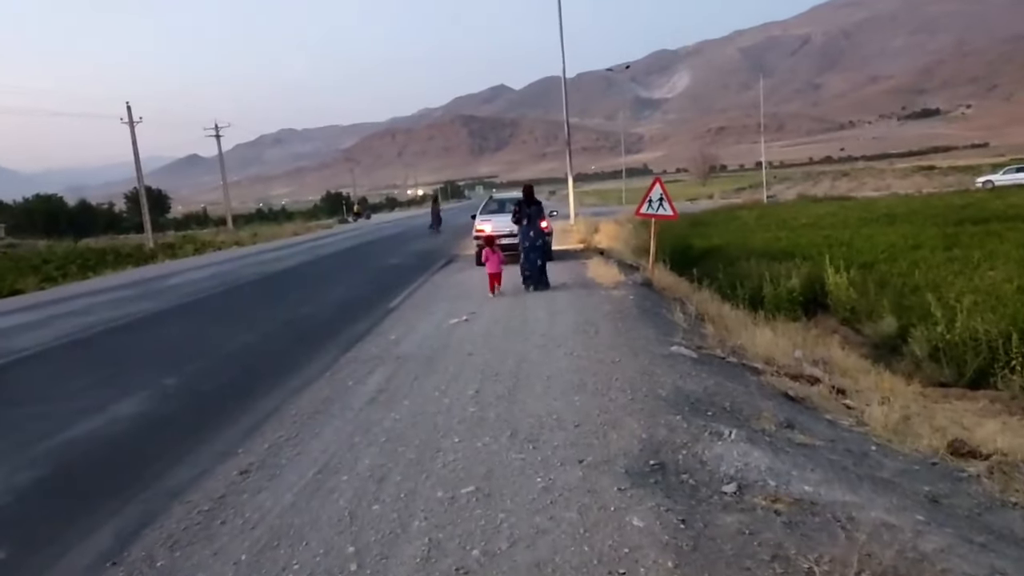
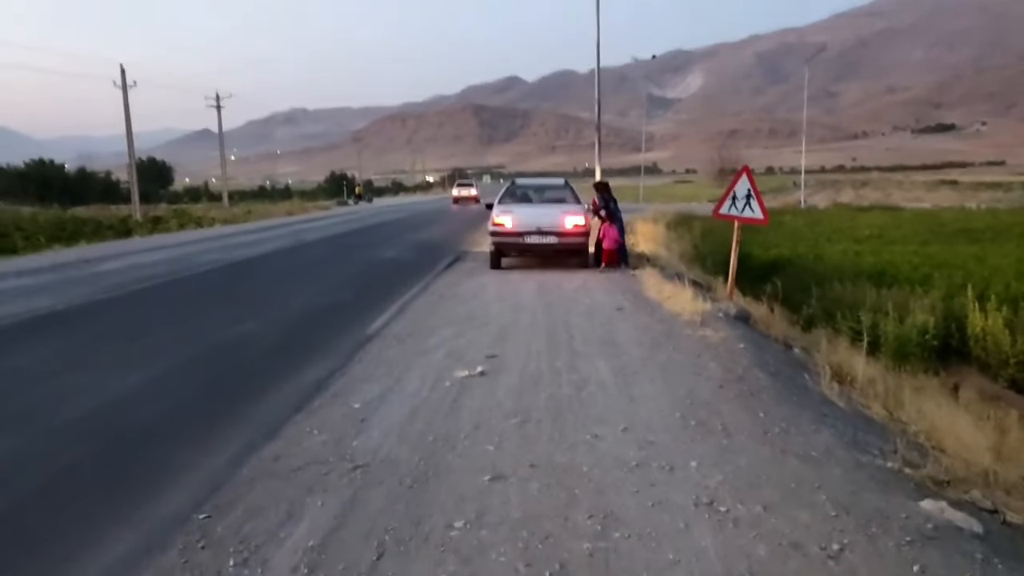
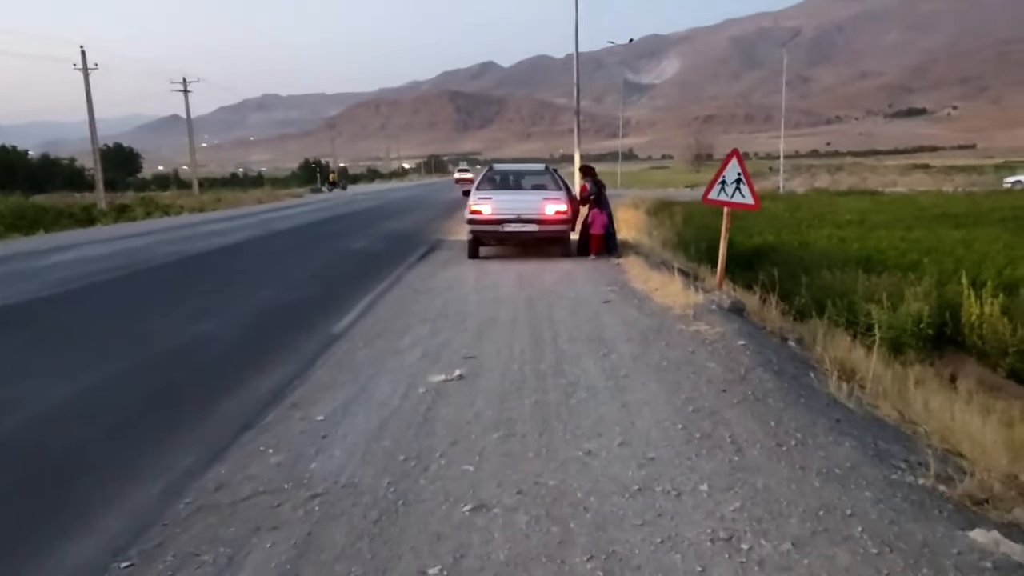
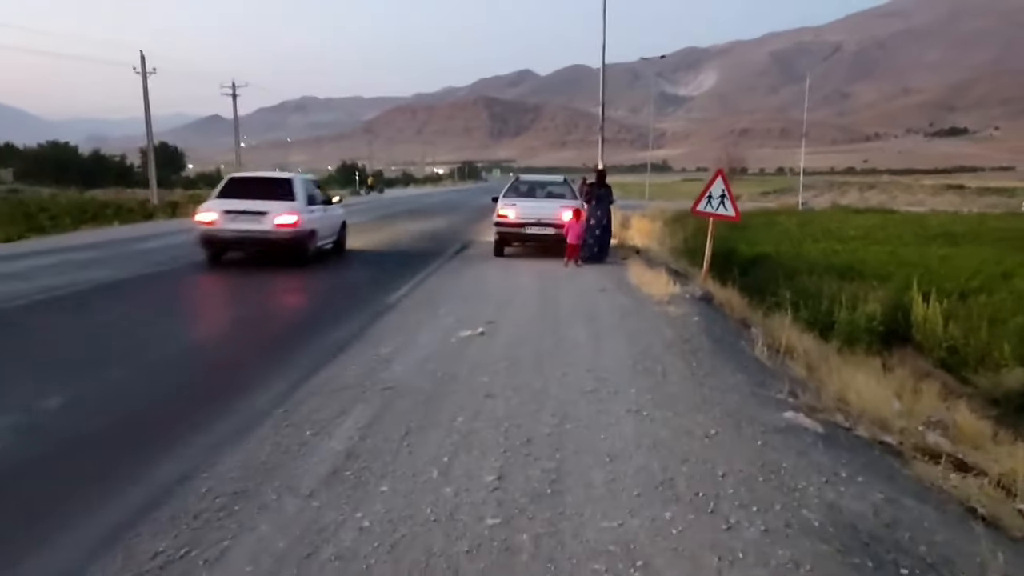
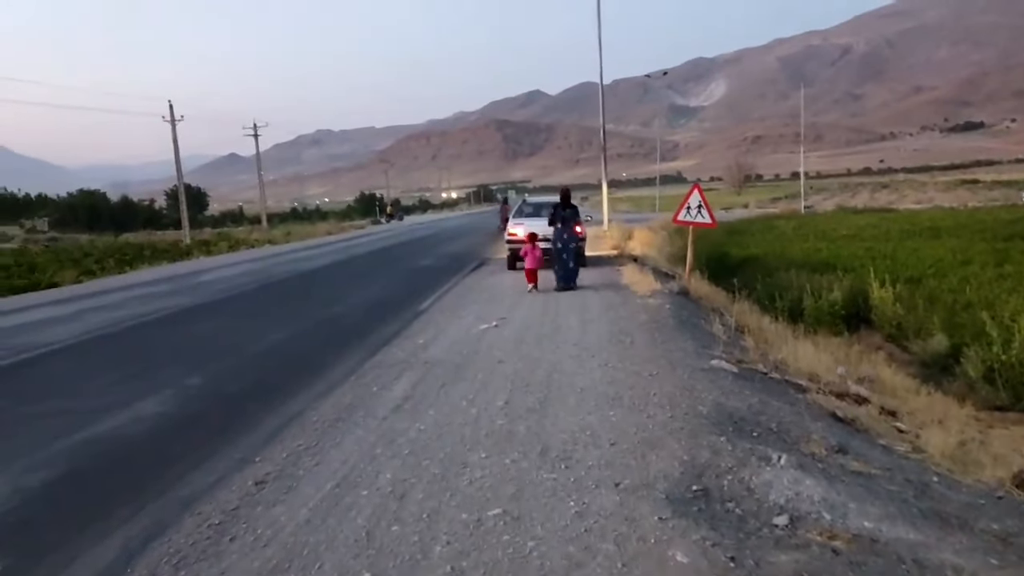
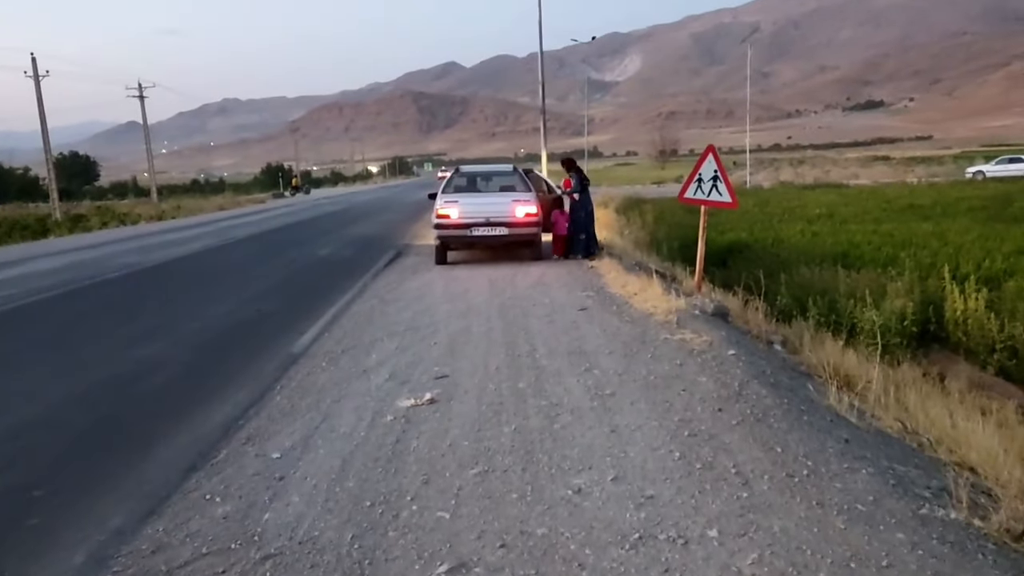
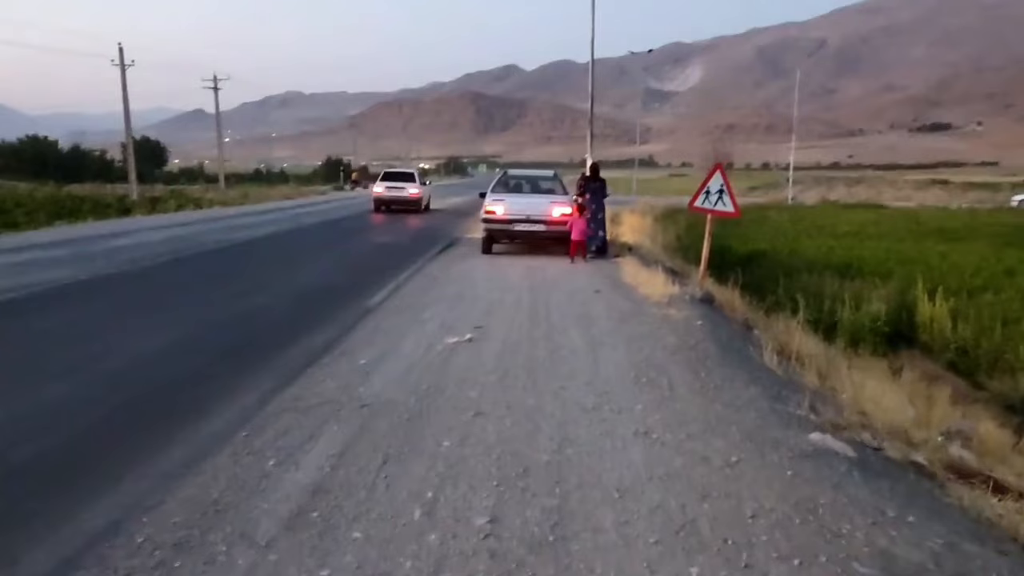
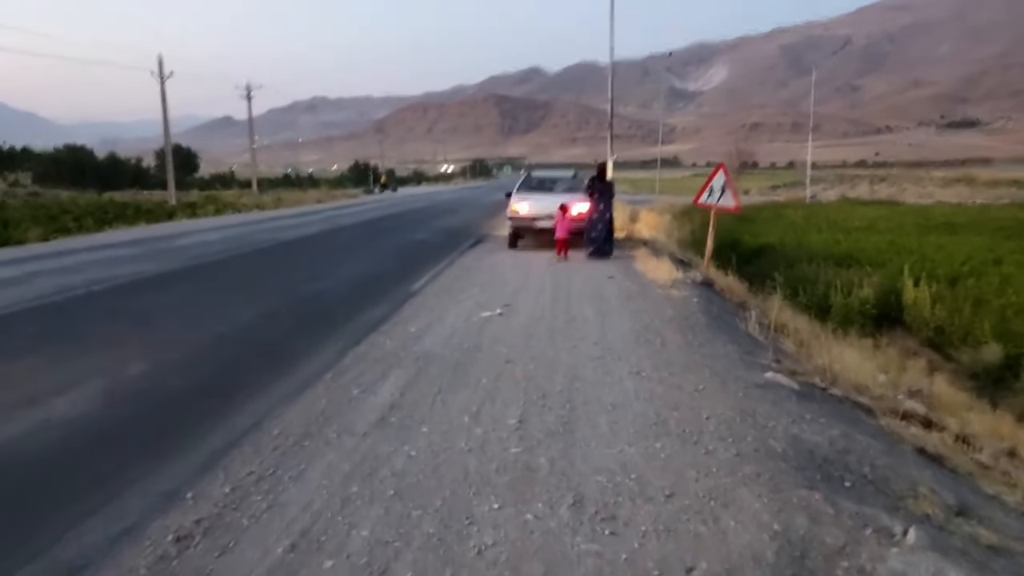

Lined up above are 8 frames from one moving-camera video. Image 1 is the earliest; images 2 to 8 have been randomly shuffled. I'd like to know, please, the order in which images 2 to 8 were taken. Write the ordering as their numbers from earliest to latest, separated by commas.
5, 8, 4, 7, 2, 3, 6
